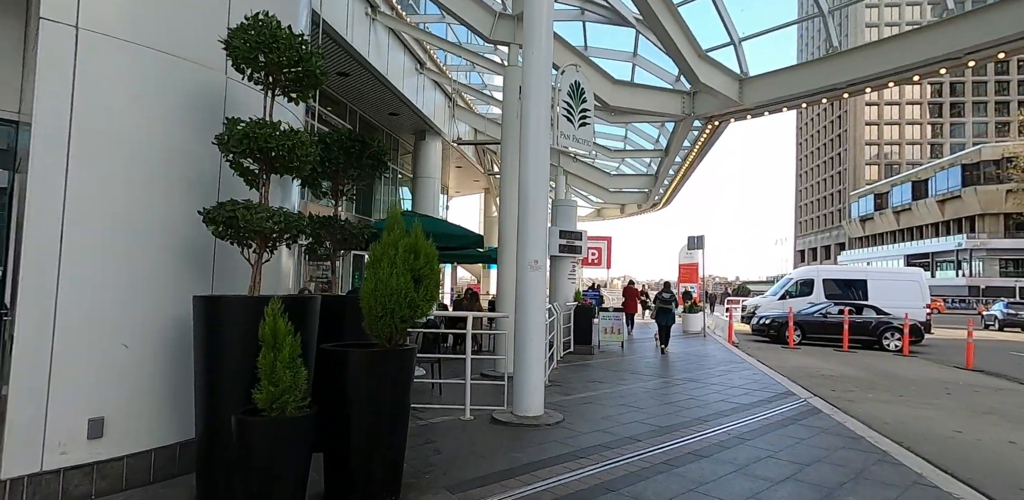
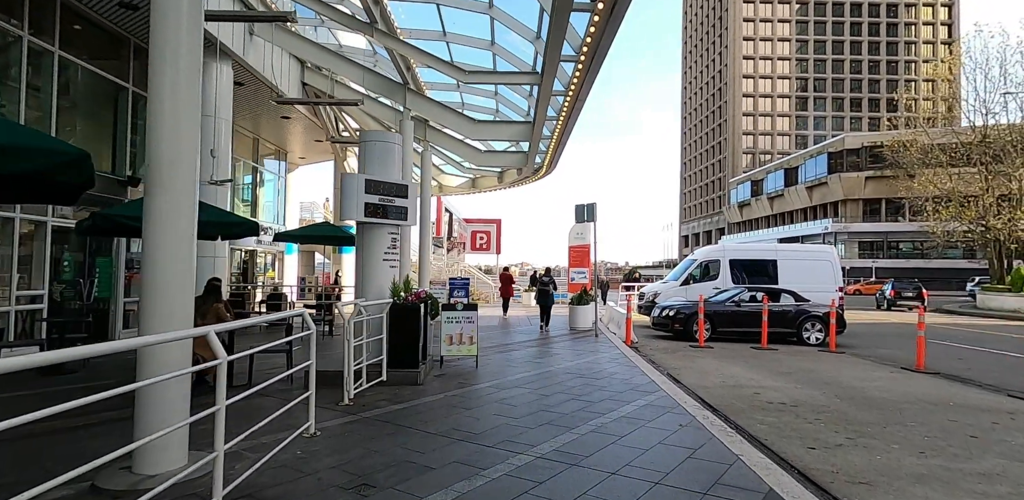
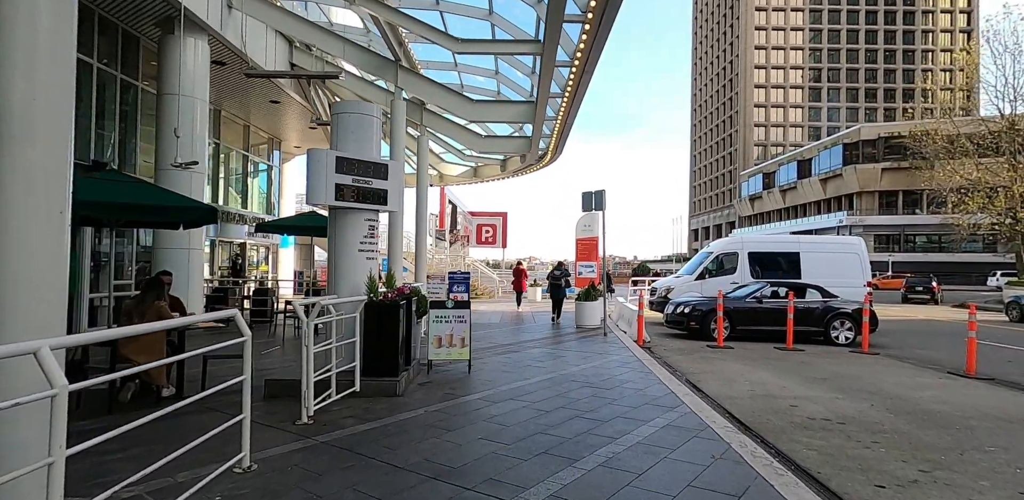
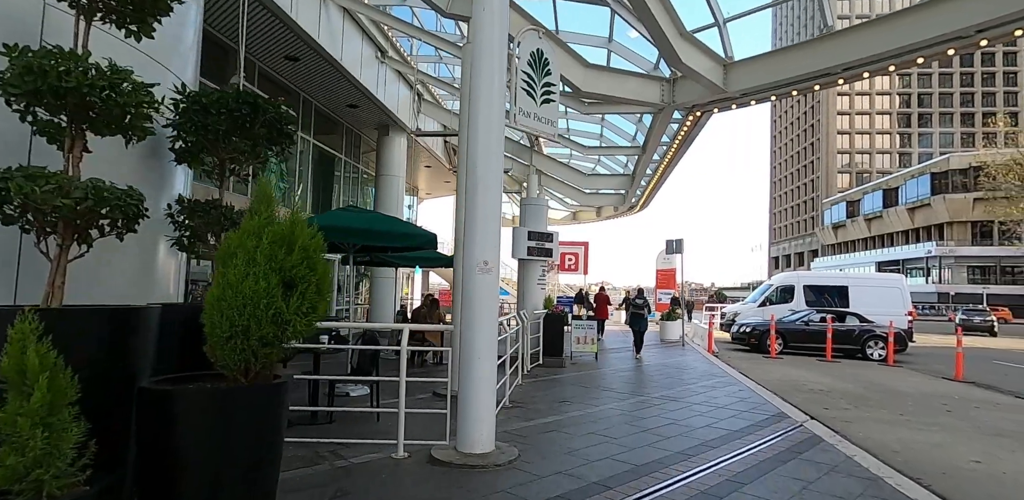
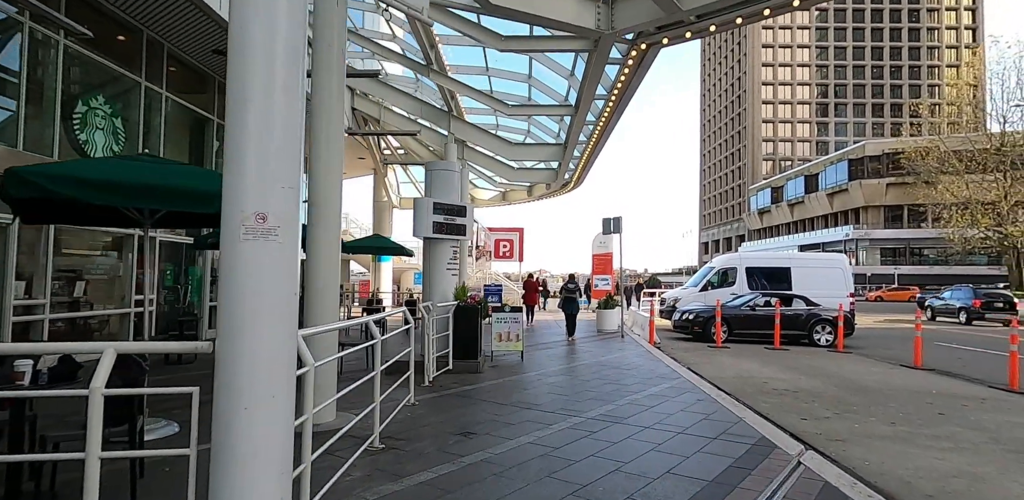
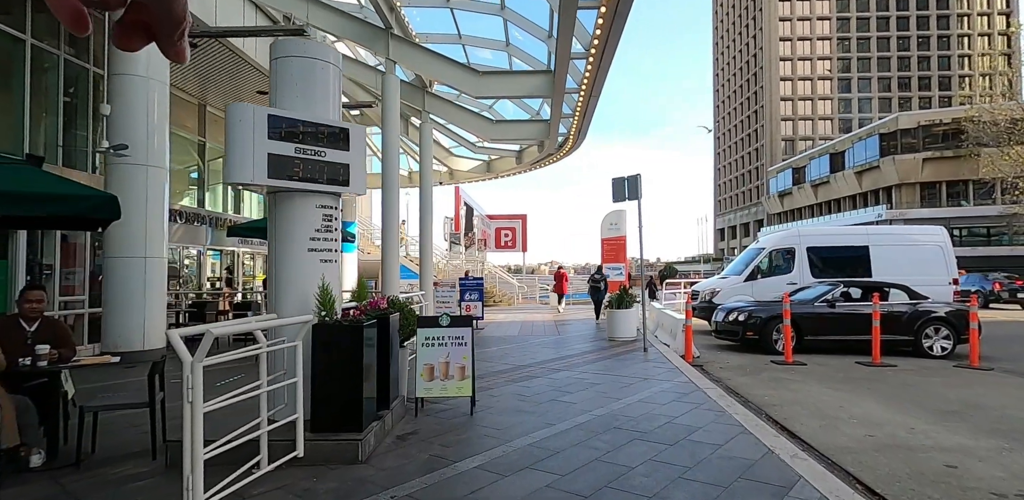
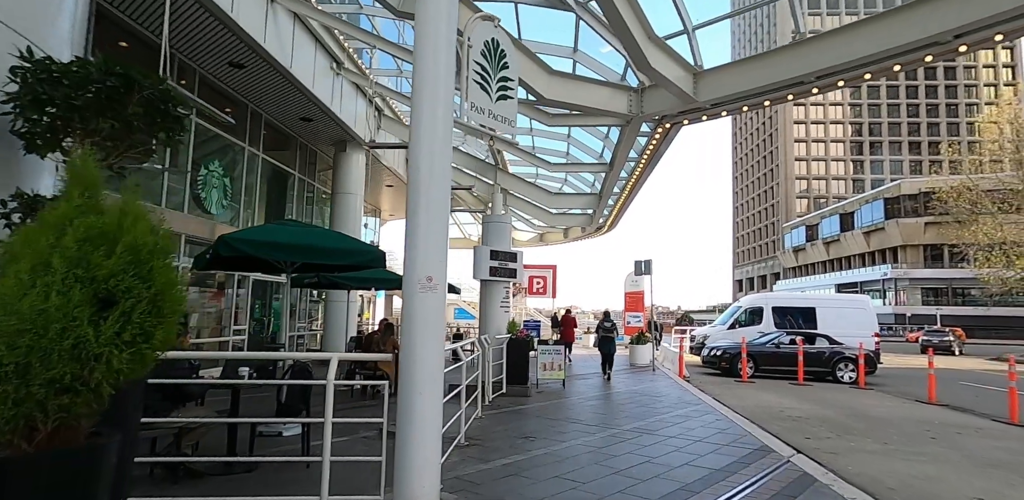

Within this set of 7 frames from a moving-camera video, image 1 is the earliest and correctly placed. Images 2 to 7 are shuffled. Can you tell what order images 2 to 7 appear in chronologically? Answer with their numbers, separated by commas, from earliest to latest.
4, 7, 5, 2, 3, 6
